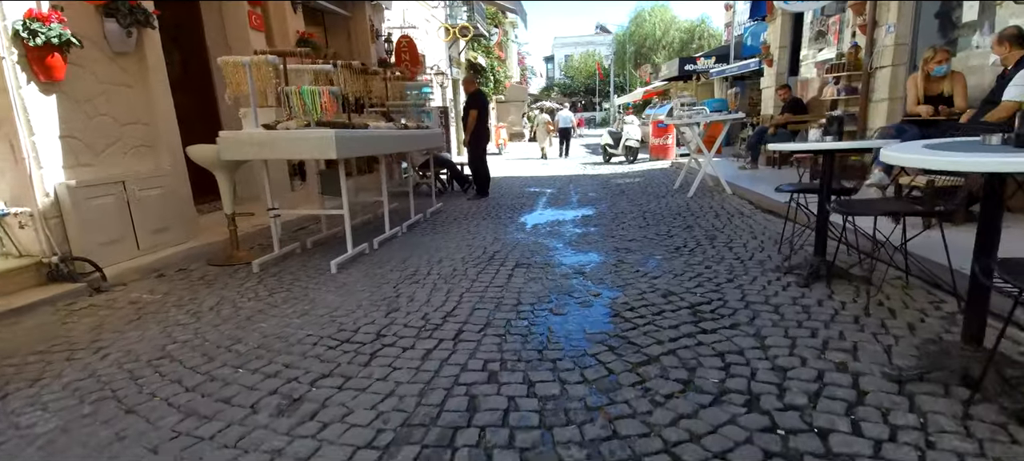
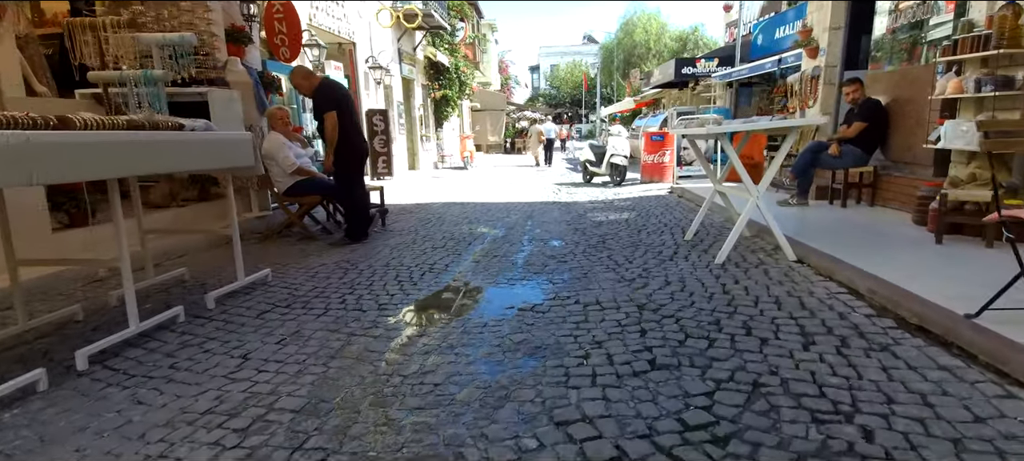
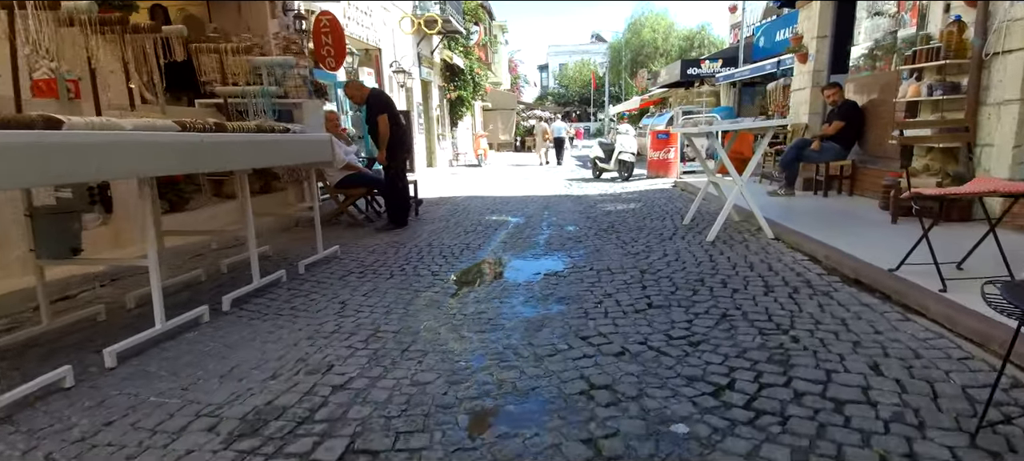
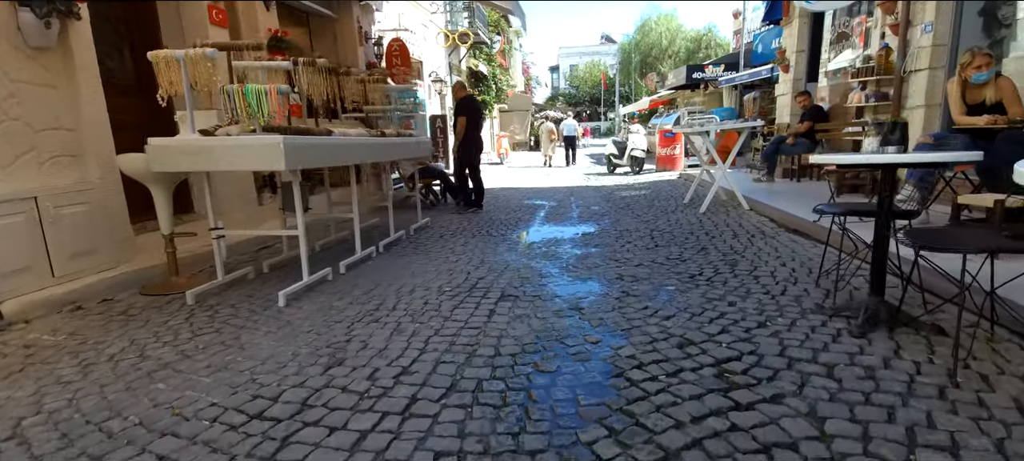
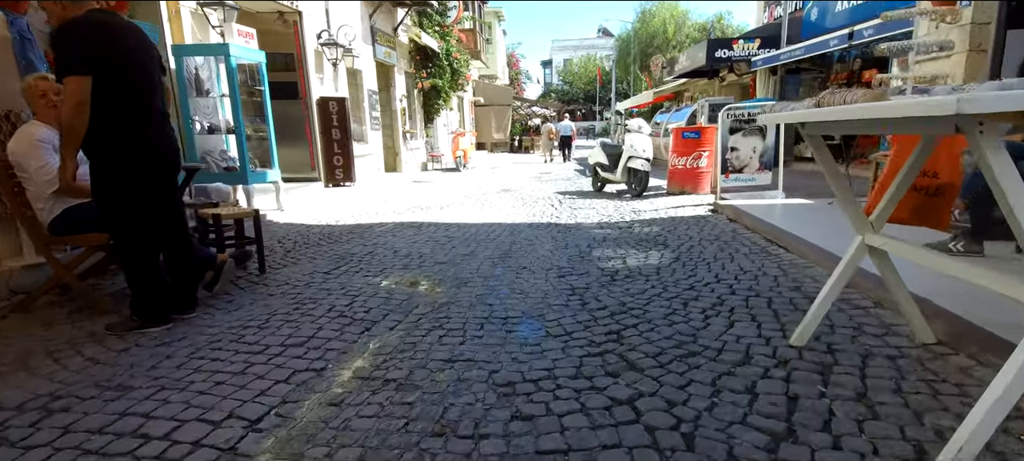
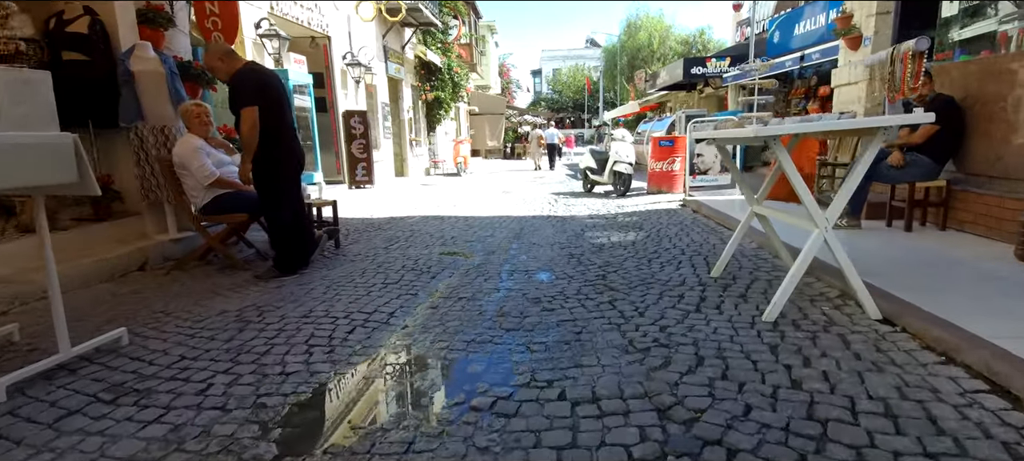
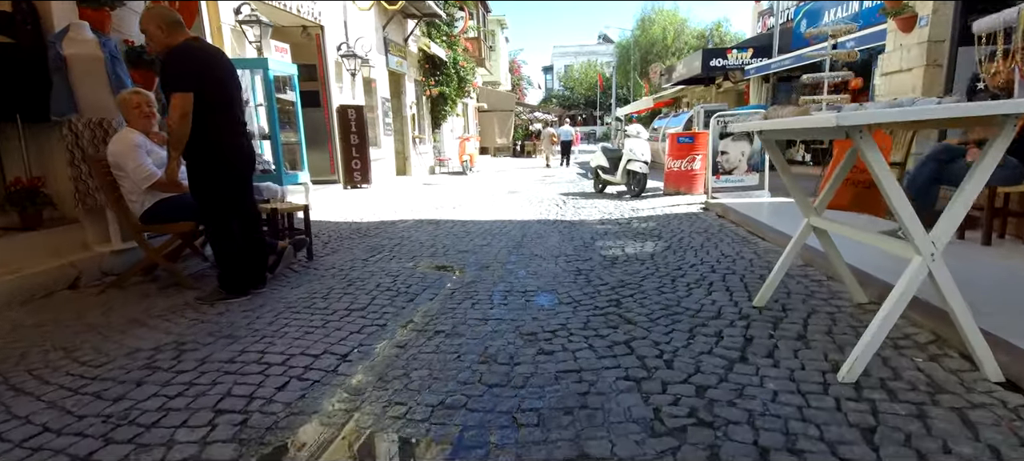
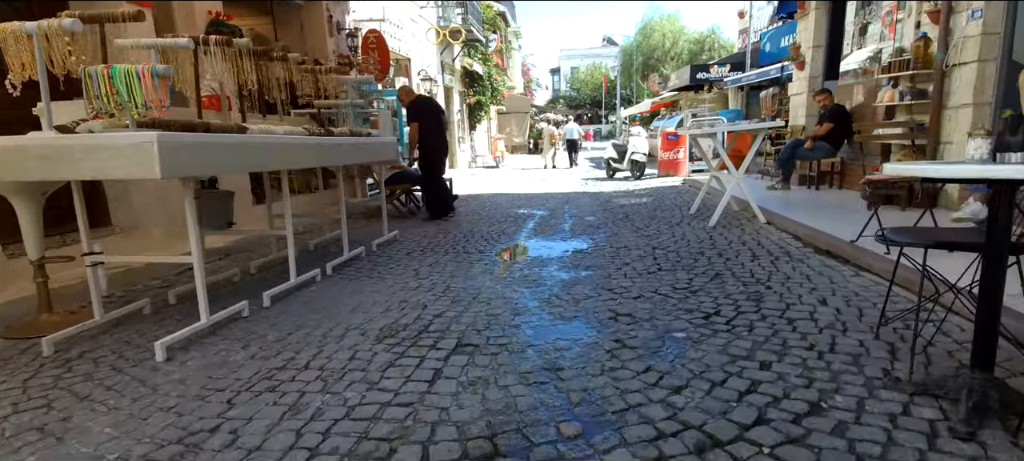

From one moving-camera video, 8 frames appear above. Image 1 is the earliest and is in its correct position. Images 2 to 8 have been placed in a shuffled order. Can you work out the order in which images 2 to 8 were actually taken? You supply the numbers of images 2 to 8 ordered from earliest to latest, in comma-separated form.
4, 8, 3, 2, 6, 7, 5
